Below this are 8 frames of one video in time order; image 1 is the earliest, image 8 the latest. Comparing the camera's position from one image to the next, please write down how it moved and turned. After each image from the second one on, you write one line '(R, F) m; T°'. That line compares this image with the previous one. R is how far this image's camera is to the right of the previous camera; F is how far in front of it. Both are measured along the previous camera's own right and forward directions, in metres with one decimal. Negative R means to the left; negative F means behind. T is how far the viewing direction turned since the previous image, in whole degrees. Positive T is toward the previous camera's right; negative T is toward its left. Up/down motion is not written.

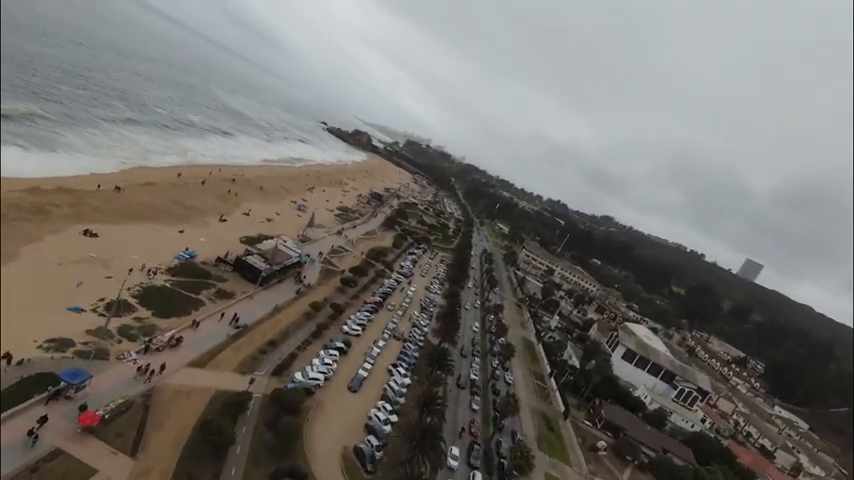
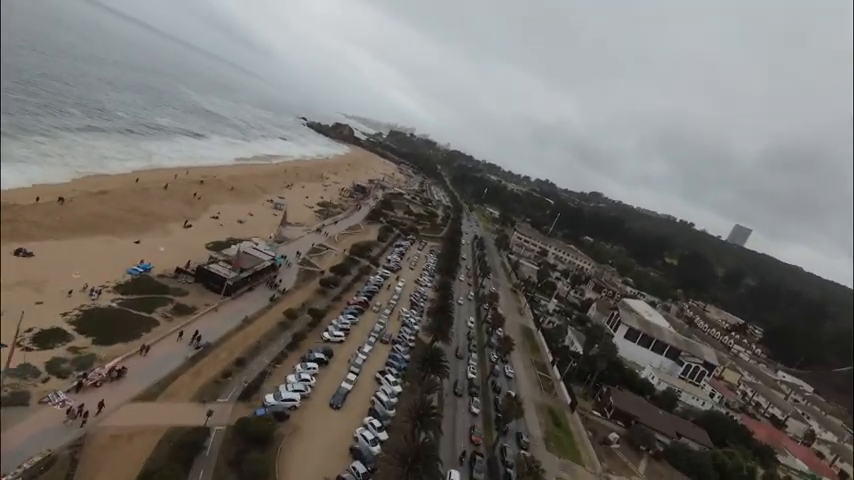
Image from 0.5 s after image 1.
(+0.7, +3.0) m; +1°
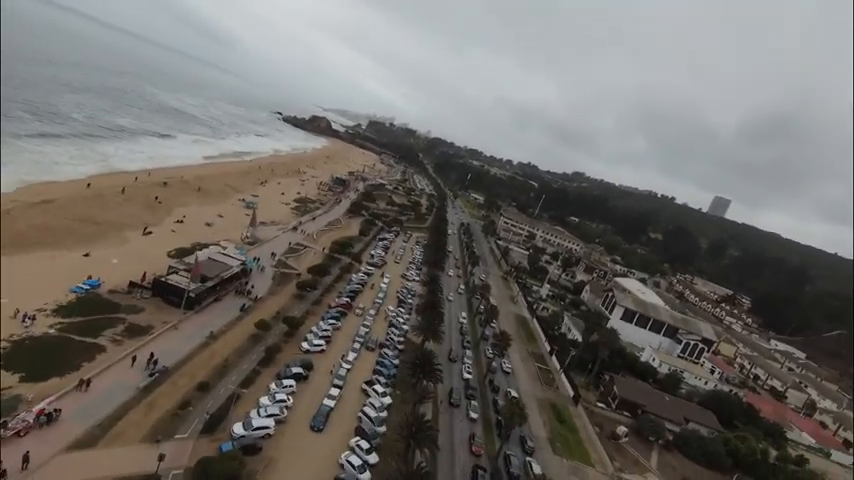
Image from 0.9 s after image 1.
(+0.2, +2.7) m; +2°
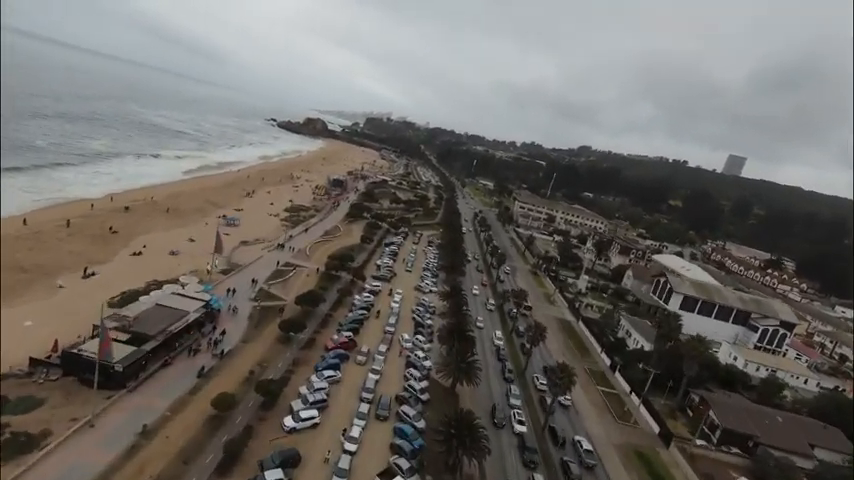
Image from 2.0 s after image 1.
(-0.3, +8.0) m; -1°
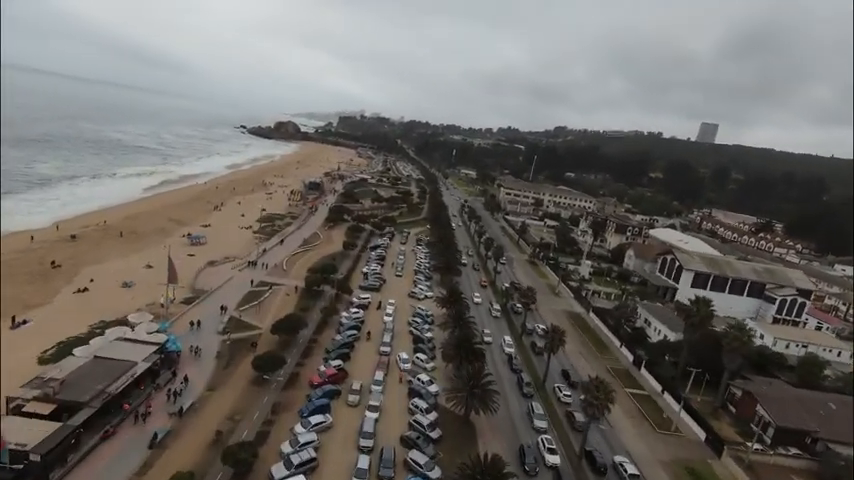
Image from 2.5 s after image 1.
(-0.3, +3.8) m; +2°
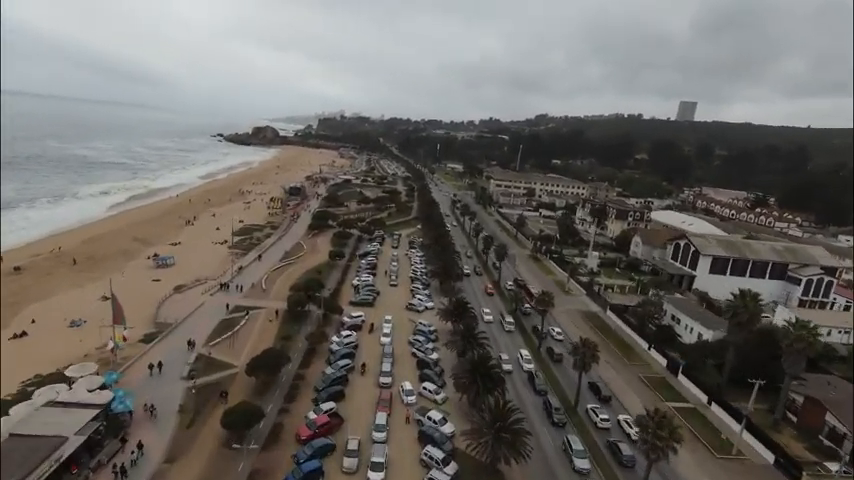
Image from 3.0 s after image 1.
(-0.4, +3.9) m; +1°
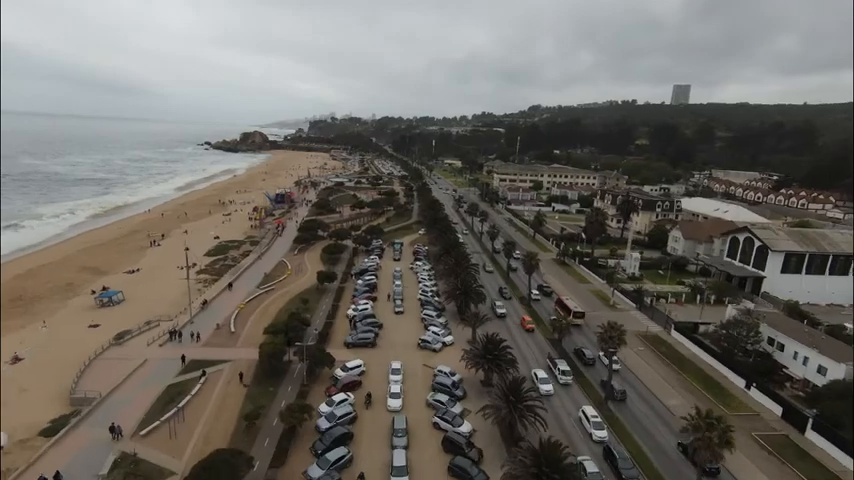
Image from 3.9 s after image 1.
(-0.8, +7.0) m; 0°
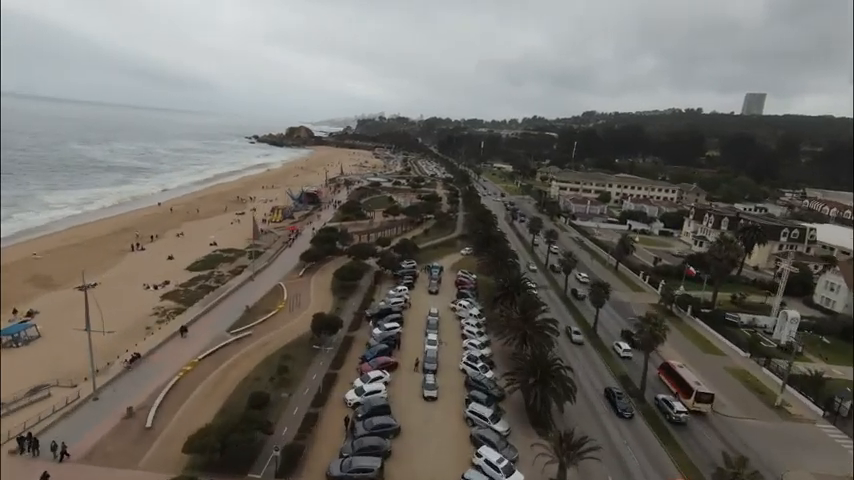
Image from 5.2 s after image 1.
(-0.7, +10.5) m; -5°
